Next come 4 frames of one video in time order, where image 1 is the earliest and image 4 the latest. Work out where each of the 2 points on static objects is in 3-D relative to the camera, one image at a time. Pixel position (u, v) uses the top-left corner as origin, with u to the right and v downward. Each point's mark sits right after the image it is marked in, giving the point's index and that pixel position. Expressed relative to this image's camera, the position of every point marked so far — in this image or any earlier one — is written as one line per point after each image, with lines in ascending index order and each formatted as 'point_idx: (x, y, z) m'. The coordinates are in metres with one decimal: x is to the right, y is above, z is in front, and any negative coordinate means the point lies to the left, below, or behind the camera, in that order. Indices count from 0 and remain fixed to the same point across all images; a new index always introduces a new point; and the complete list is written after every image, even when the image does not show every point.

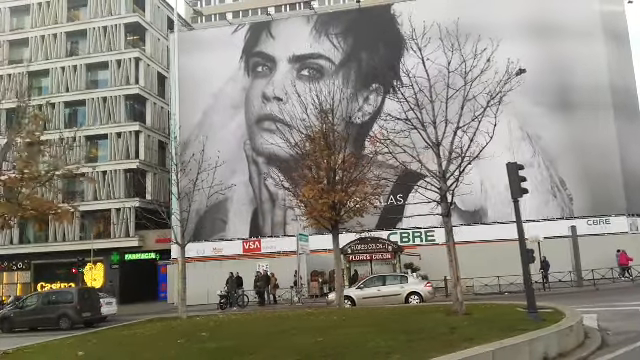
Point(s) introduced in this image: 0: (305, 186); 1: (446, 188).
0: (-0.4, -0.2, +19.3) m
1: (+2.9, -0.2, +14.2) m
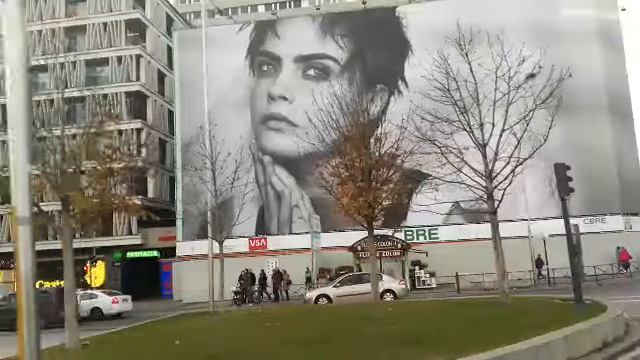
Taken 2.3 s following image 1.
0: (+0.7, -0.2, +20.0) m
1: (+4.2, -0.2, +15.0) m
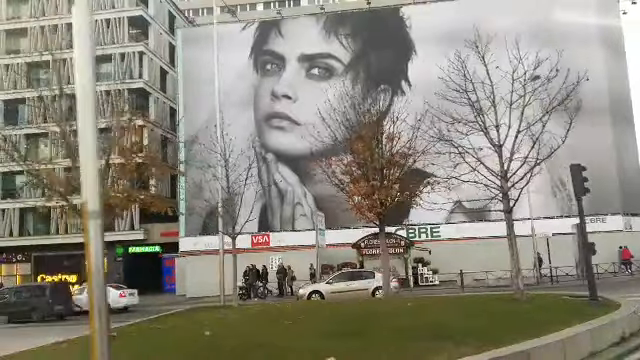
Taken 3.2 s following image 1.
0: (+1.1, -0.1, +20.3) m
1: (+4.7, -0.2, +15.3) m
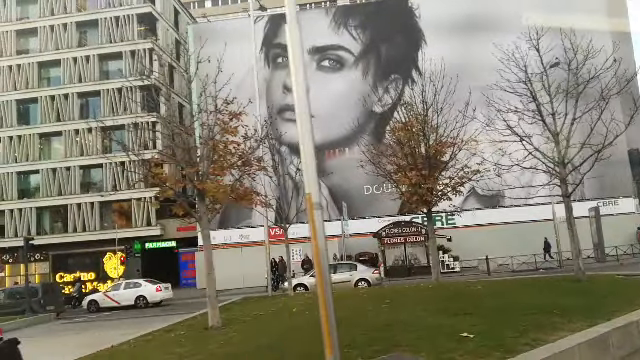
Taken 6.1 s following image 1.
0: (+2.8, +0.2, +21.1) m
1: (+6.5, +0.2, +16.2) m
